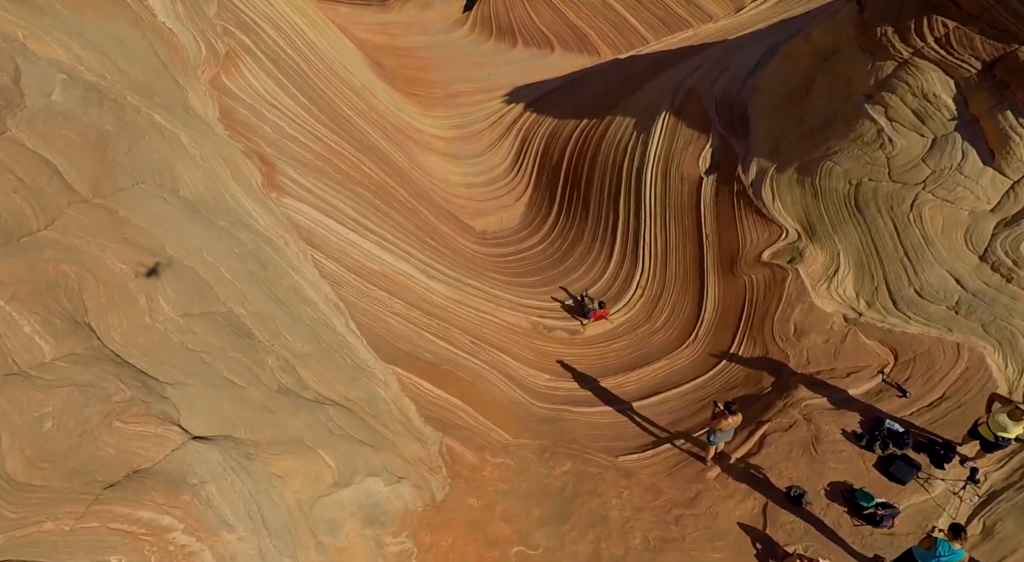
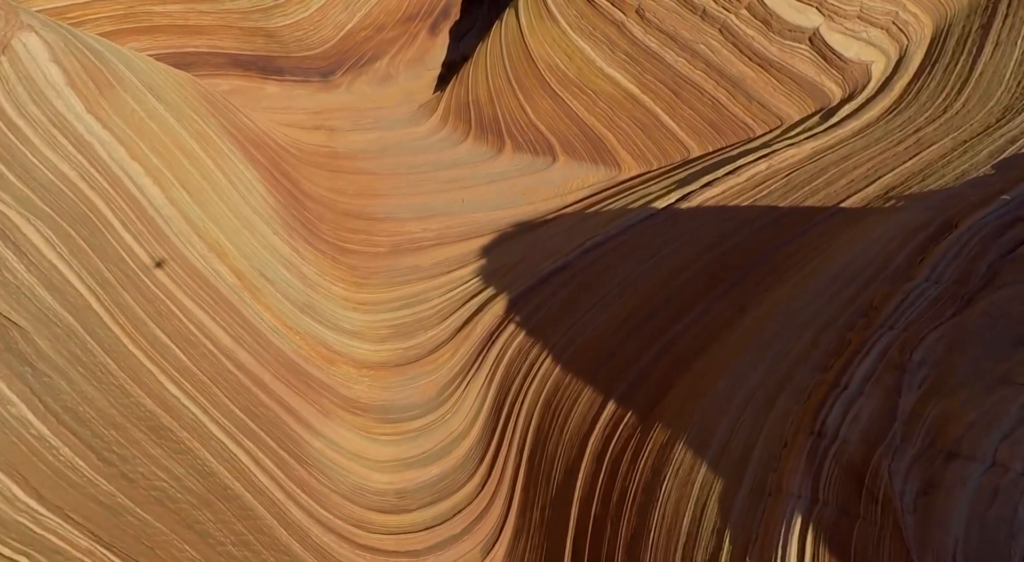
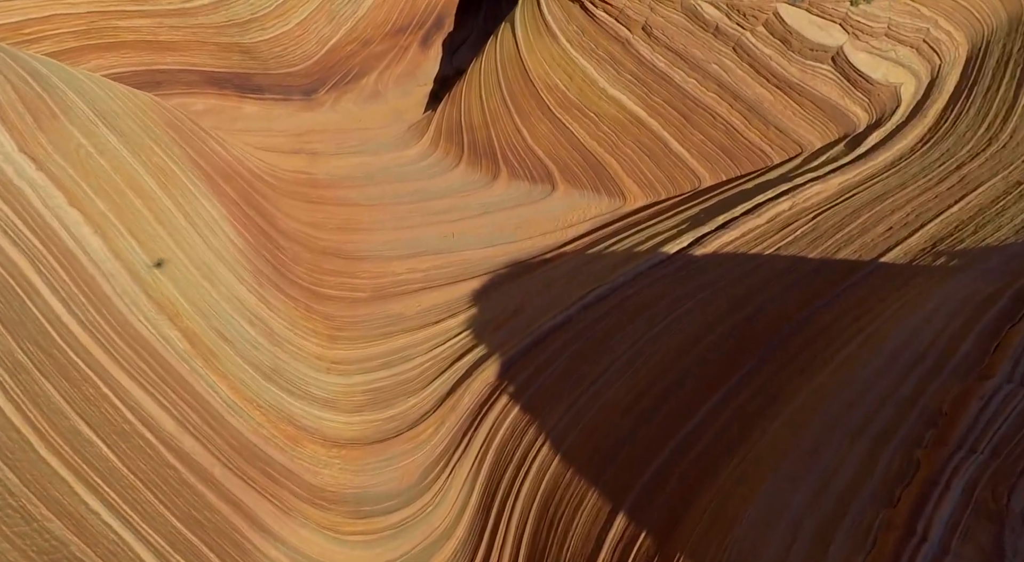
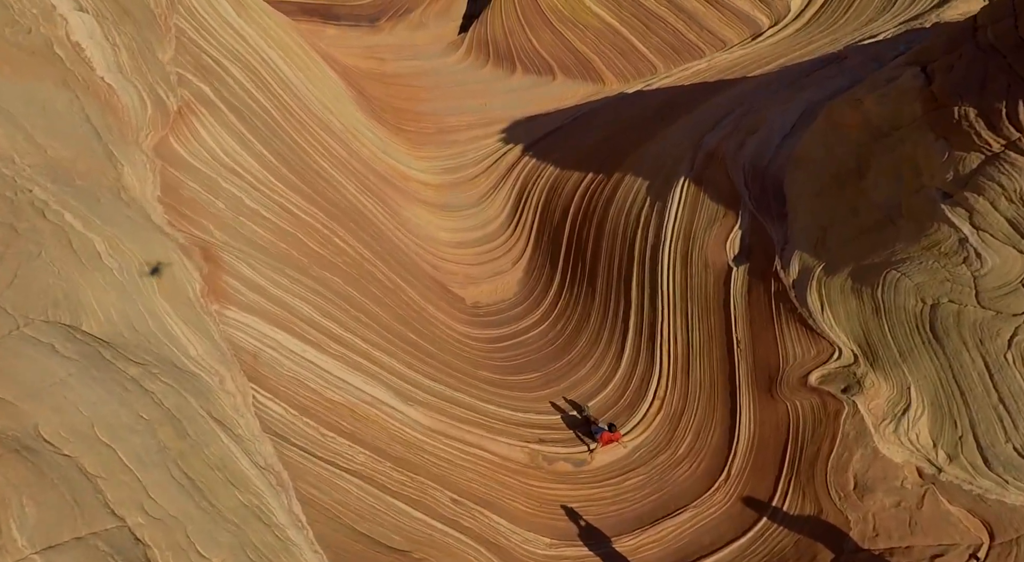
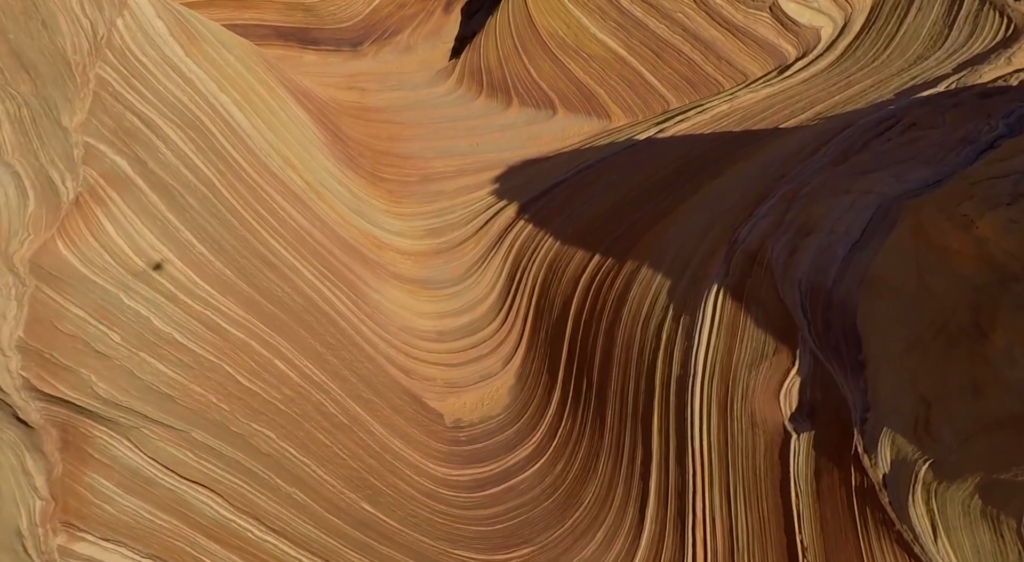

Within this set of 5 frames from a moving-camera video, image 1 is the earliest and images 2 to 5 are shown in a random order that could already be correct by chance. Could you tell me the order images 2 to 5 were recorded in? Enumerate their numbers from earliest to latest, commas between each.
4, 5, 2, 3
